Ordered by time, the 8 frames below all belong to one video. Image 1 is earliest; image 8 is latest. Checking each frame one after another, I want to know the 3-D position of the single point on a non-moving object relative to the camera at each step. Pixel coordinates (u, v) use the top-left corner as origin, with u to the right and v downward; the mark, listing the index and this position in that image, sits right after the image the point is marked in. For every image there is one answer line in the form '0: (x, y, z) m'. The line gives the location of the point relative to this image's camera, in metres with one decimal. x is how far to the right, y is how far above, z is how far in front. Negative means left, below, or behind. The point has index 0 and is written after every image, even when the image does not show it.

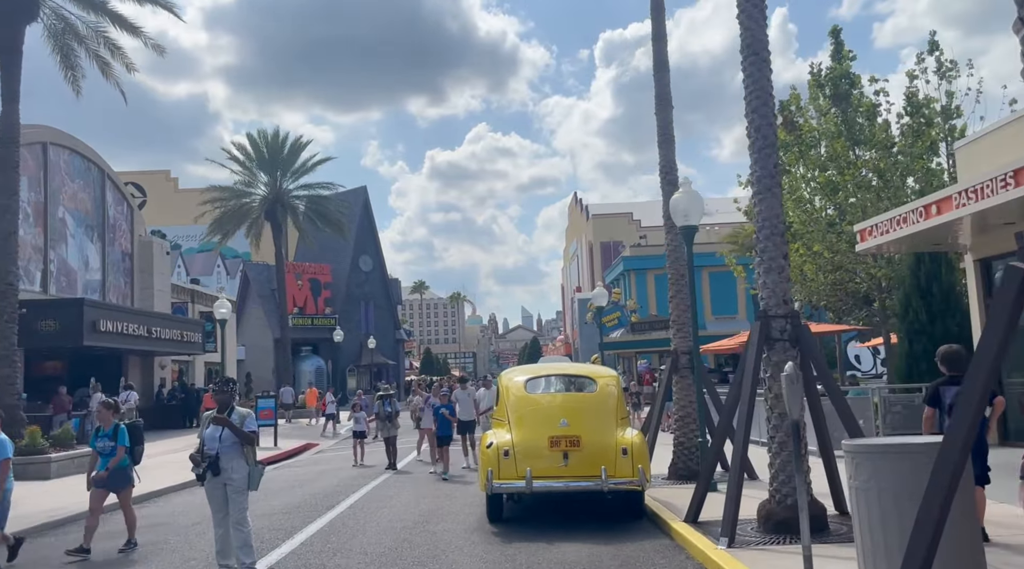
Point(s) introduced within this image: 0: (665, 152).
0: (+2.4, +2.1, +14.1) m
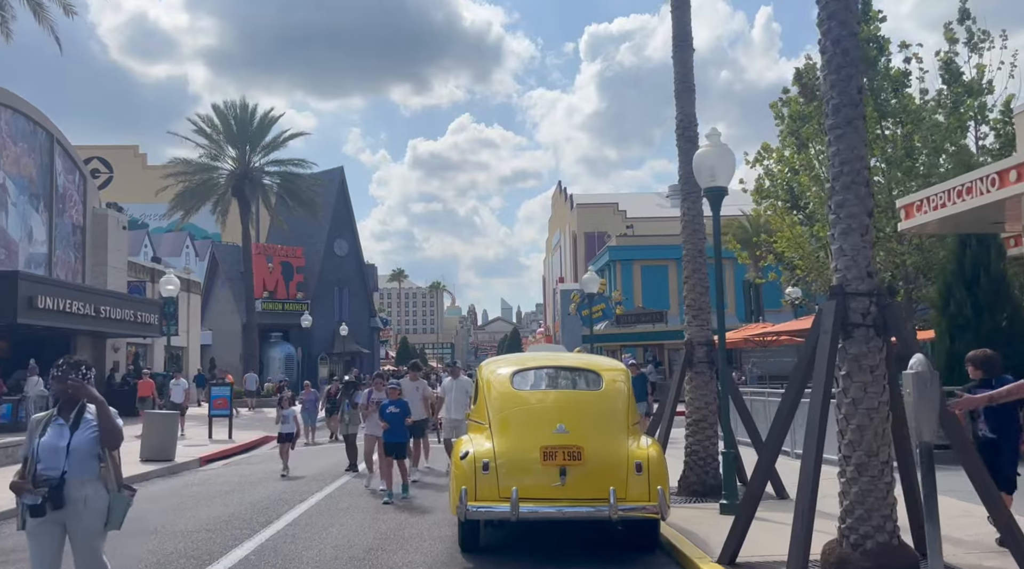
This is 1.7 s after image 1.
0: (+2.3, +2.4, +11.7) m
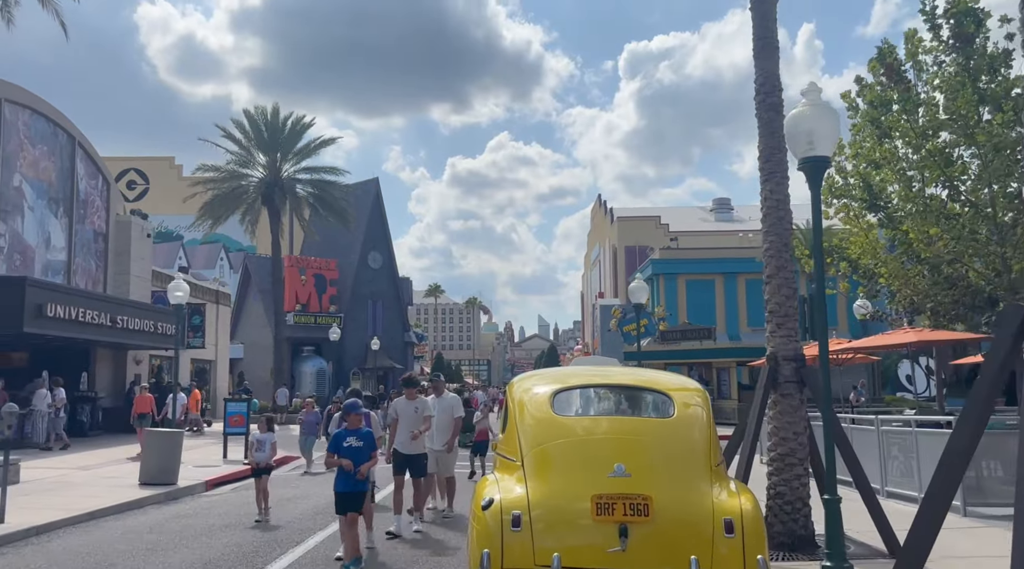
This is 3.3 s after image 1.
0: (+2.7, +2.4, +9.6) m
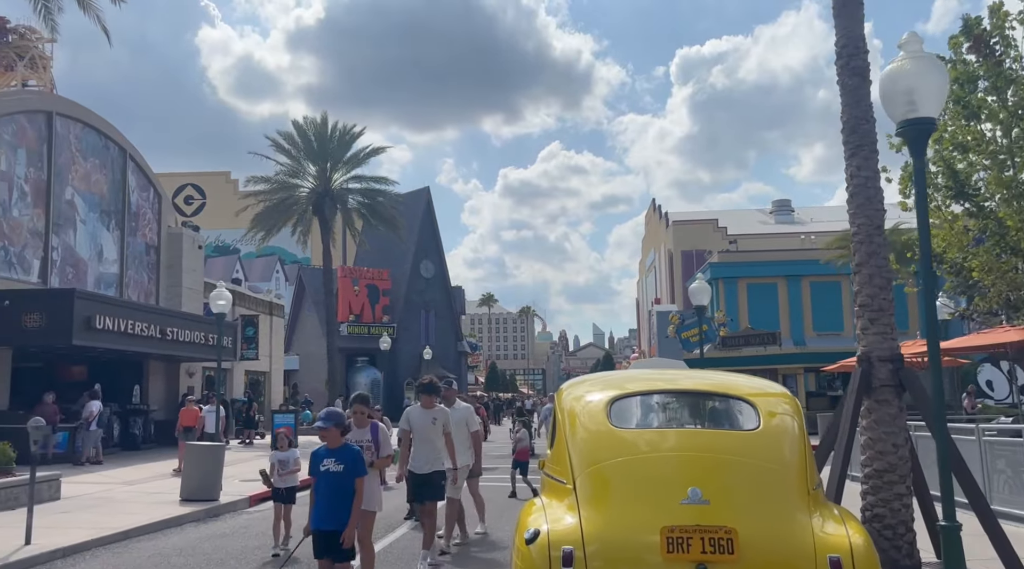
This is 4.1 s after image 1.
0: (+3.2, +2.4, +8.4) m
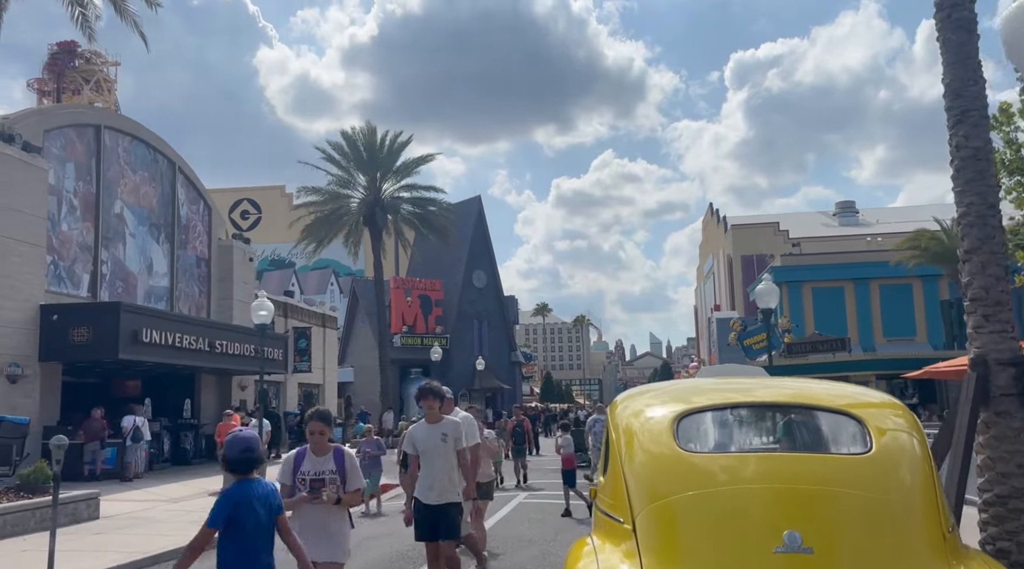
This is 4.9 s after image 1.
0: (+3.5, +2.5, +7.2) m
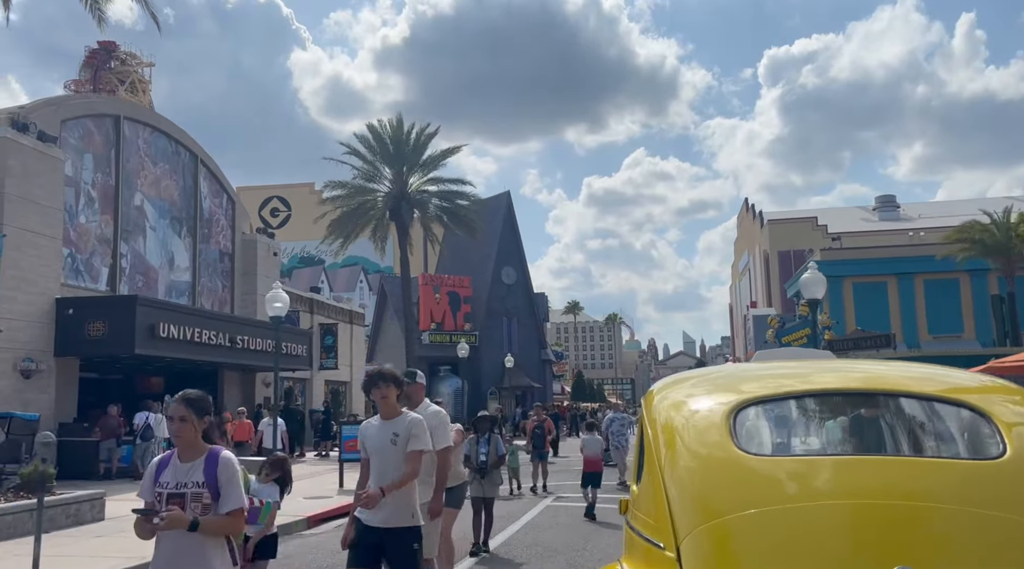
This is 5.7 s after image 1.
0: (+3.7, +2.7, +6.1) m
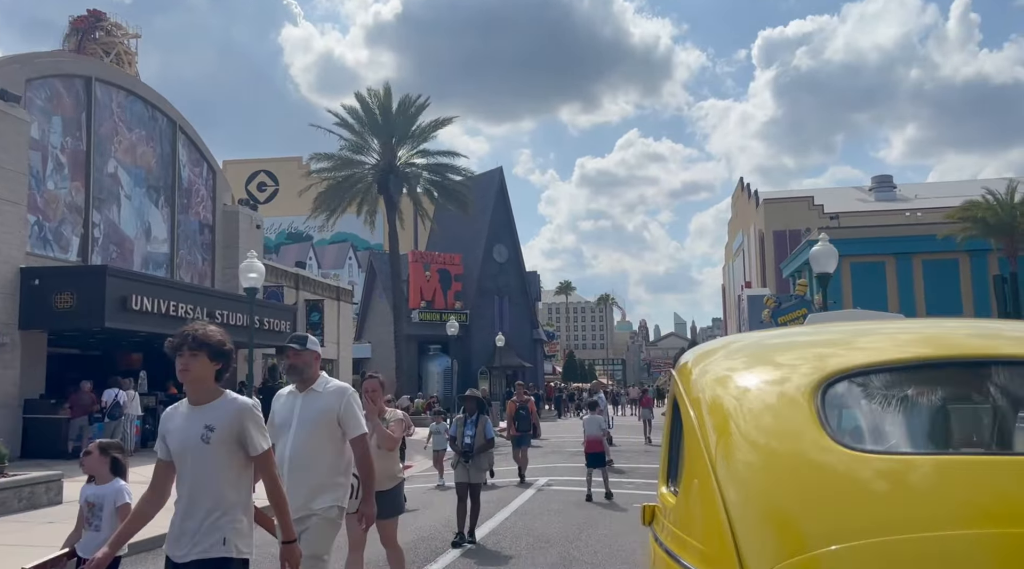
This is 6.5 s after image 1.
0: (+3.6, +3.0, +4.9) m
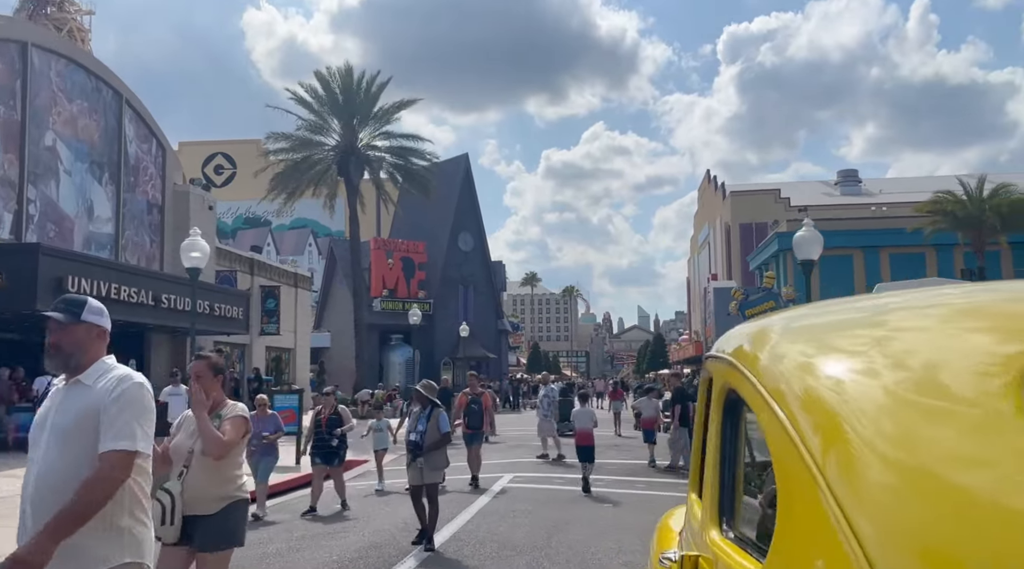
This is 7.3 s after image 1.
0: (+3.5, +3.1, +3.9) m
